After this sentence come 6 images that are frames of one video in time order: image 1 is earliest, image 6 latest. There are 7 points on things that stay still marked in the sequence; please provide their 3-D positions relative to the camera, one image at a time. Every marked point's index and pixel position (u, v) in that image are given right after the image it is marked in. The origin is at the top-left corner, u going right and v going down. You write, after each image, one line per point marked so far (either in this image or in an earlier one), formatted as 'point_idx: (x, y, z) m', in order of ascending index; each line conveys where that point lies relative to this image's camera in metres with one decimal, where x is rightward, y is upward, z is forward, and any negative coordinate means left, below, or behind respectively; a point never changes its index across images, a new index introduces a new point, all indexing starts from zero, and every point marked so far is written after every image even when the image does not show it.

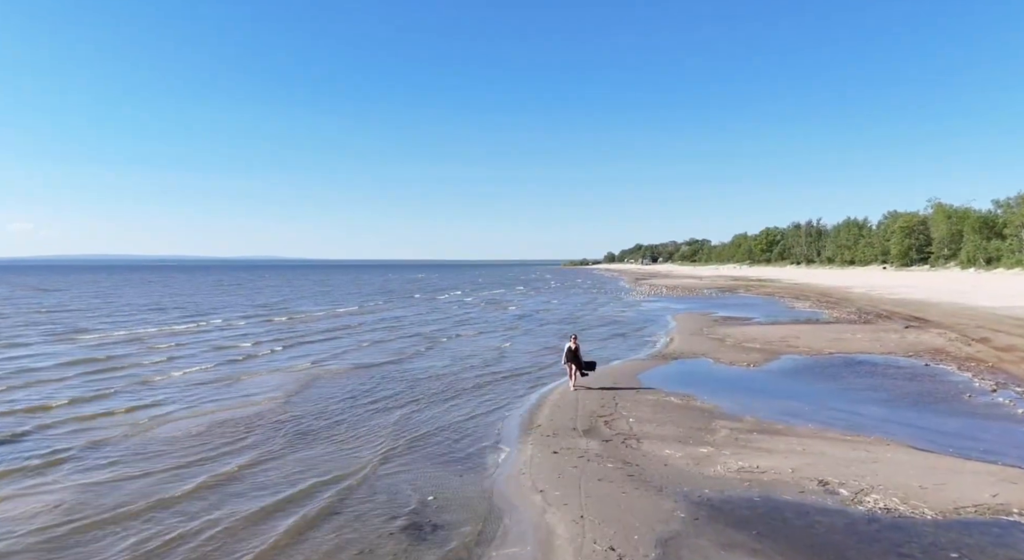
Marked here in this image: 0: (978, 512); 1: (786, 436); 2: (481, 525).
0: (+5.1, -2.5, +6.7) m
1: (+4.3, -2.5, +9.7) m
2: (-0.4, -2.7, +6.6) m
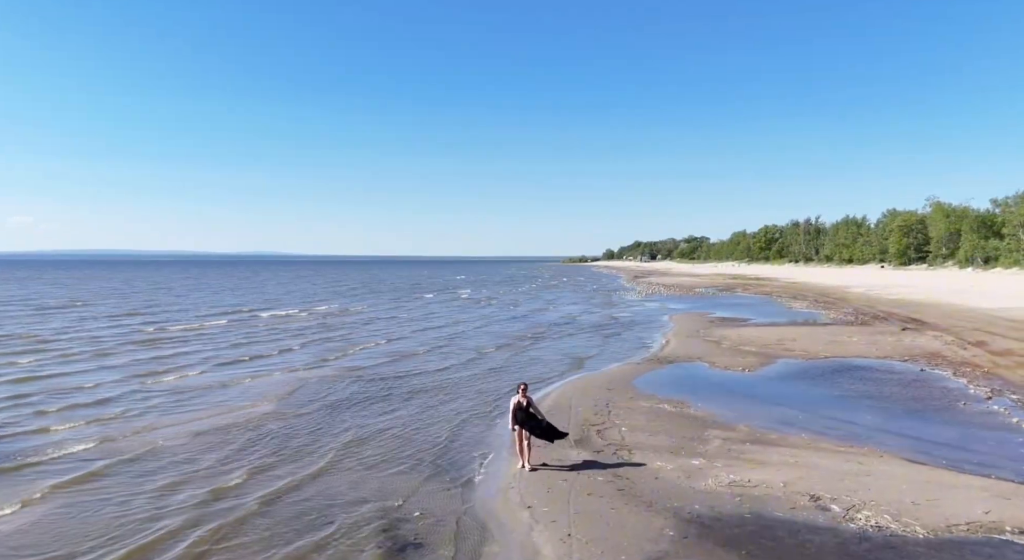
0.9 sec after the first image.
0: (+4.9, -2.7, +6.6) m
1: (+4.2, -2.6, +9.7) m
2: (-0.5, -2.8, +6.5) m
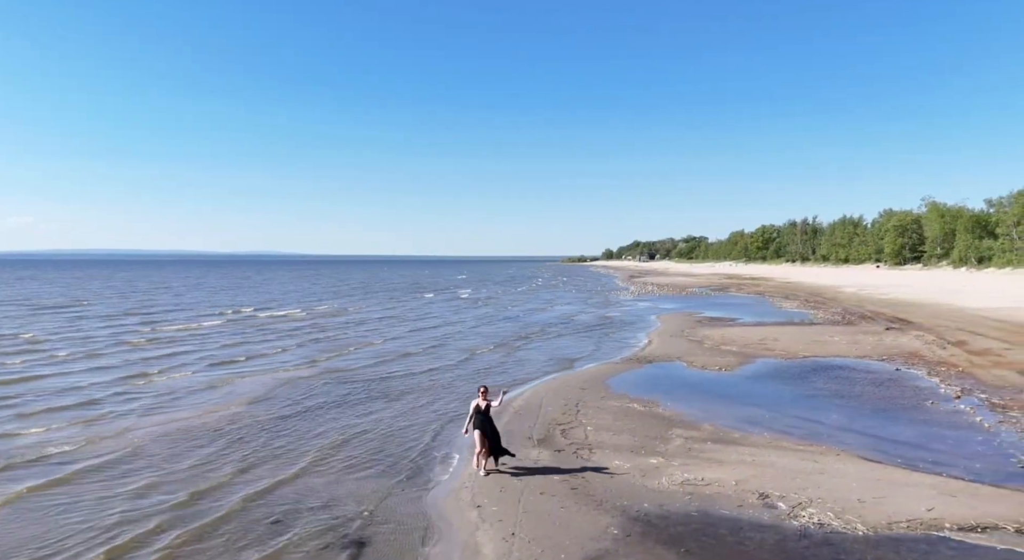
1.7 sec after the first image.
0: (+4.3, -2.7, +6.7) m
1: (+3.6, -2.6, +9.8) m
2: (-1.1, -2.8, +6.6) m
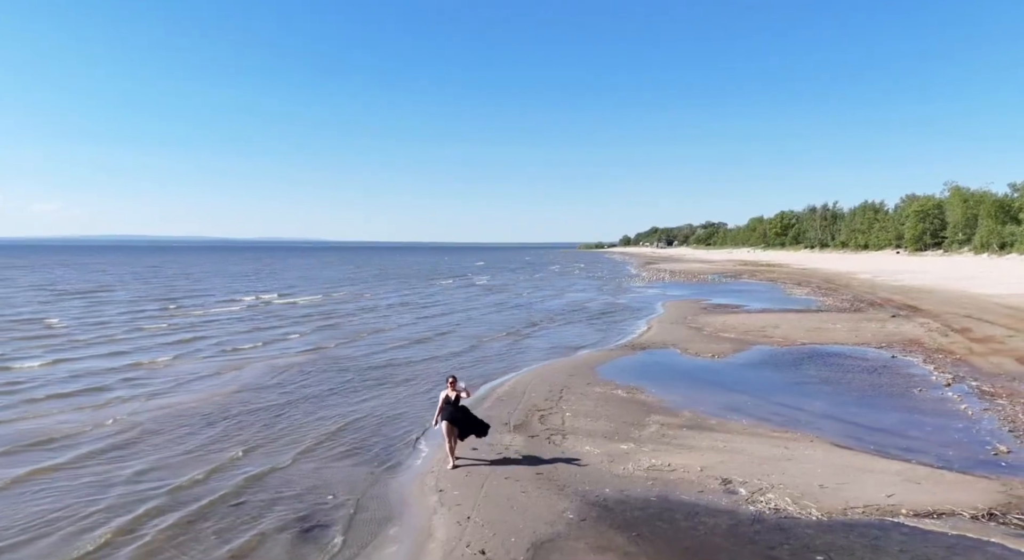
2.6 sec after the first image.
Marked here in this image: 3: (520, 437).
0: (+3.9, -2.6, +6.8) m
1: (+3.2, -2.4, +9.8) m
2: (-1.5, -2.7, +6.8) m
3: (+0.1, -2.4, +9.6) m
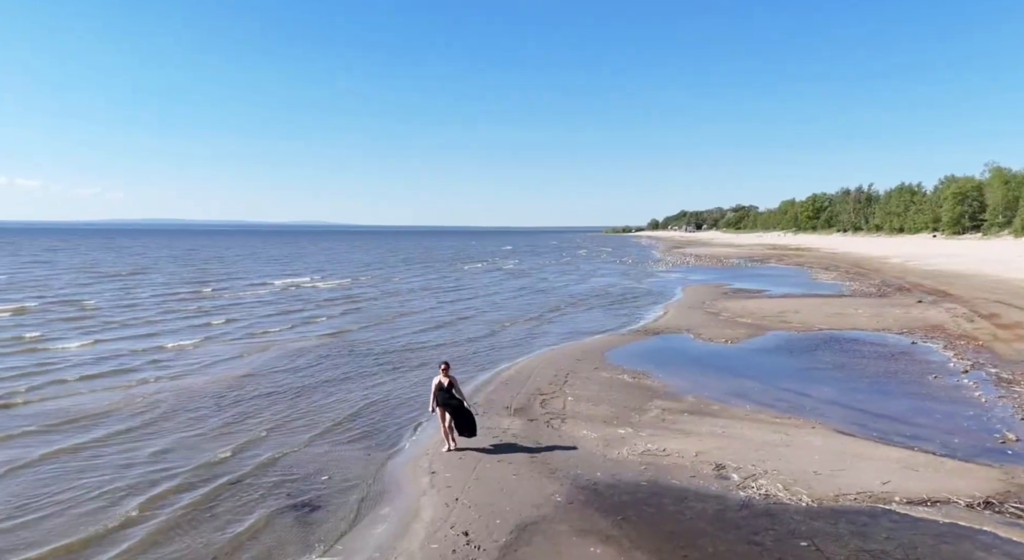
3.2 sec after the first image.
0: (+3.7, -2.4, +6.7) m
1: (+3.2, -2.2, +9.8) m
2: (-1.7, -2.5, +7.0) m
3: (+0.1, -2.2, +9.7) m
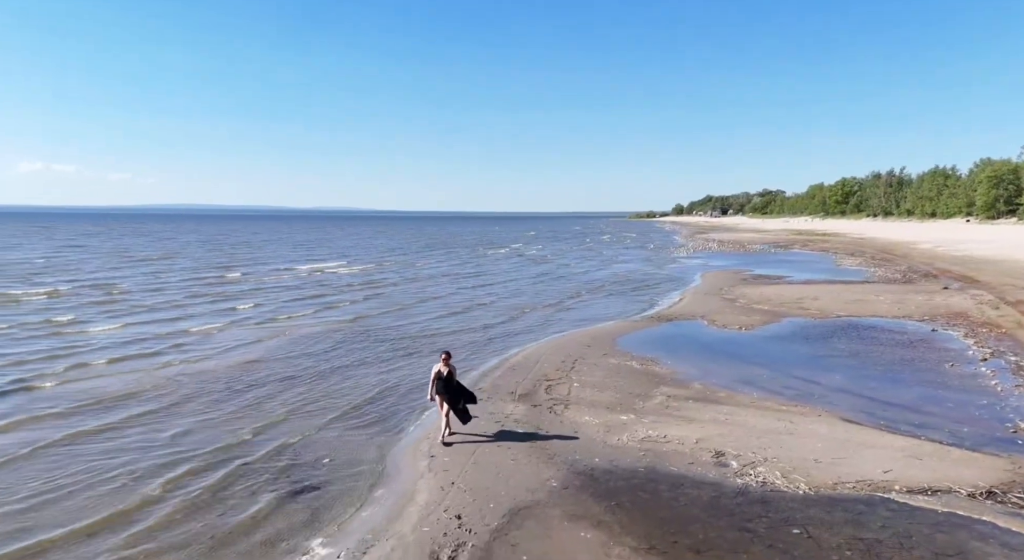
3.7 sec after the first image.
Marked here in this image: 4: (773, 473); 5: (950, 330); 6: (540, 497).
0: (+3.7, -2.2, +6.6) m
1: (+3.3, -2.0, +9.7) m
2: (-1.7, -2.4, +7.1) m
3: (+0.2, -2.0, +9.8) m
4: (+3.0, -2.2, +7.1) m
5: (+11.1, -1.3, +15.6) m
6: (+0.3, -2.3, +6.6) m
